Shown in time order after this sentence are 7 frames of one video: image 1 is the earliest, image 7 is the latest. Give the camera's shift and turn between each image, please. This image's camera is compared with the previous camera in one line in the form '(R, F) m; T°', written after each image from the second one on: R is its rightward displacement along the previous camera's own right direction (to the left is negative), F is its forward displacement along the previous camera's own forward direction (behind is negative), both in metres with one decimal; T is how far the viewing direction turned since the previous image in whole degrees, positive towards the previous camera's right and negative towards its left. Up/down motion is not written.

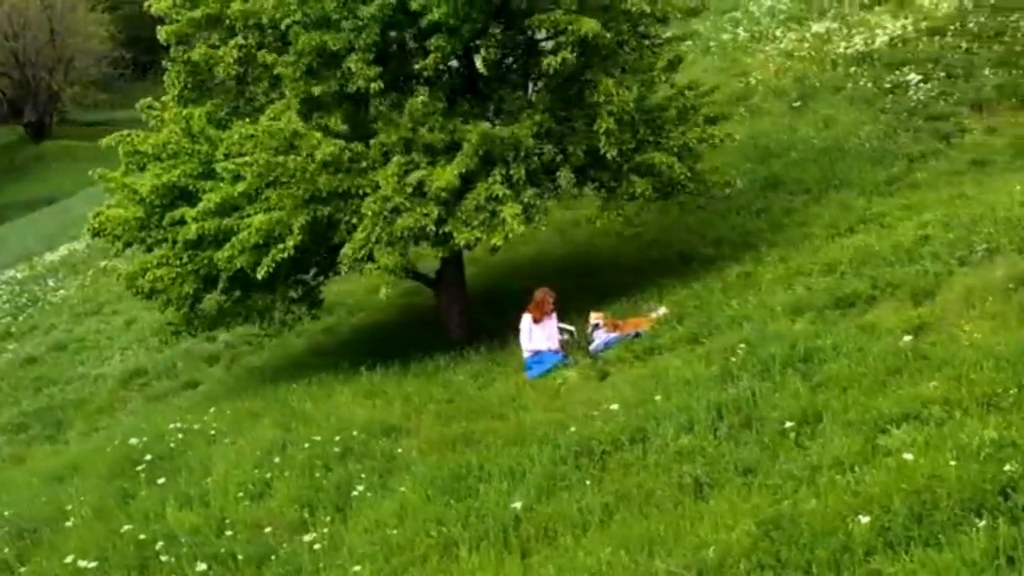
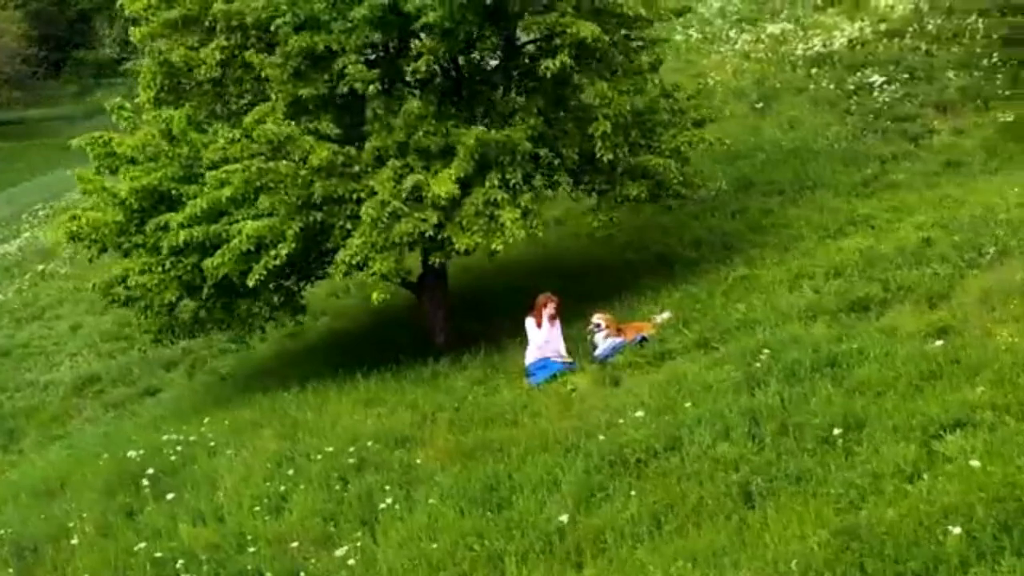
(-0.7, +0.2) m; +3°
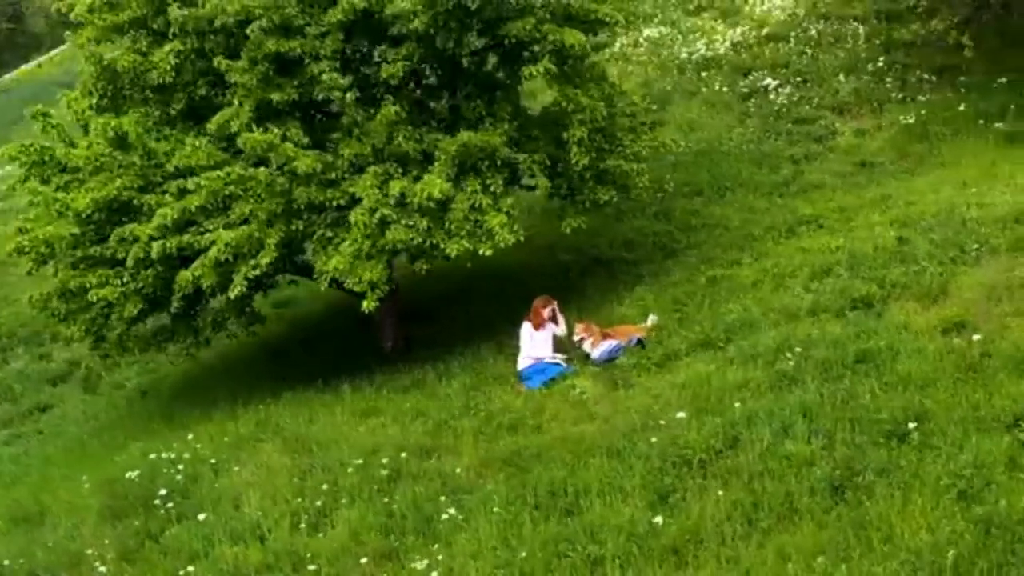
(-1.7, +0.1) m; +8°
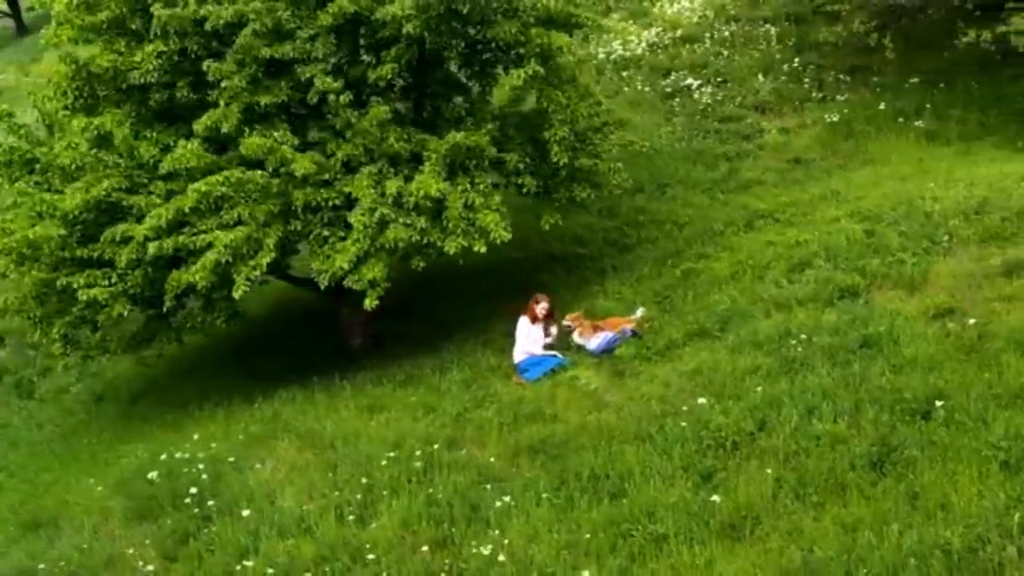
(-1.3, -0.3) m; +6°
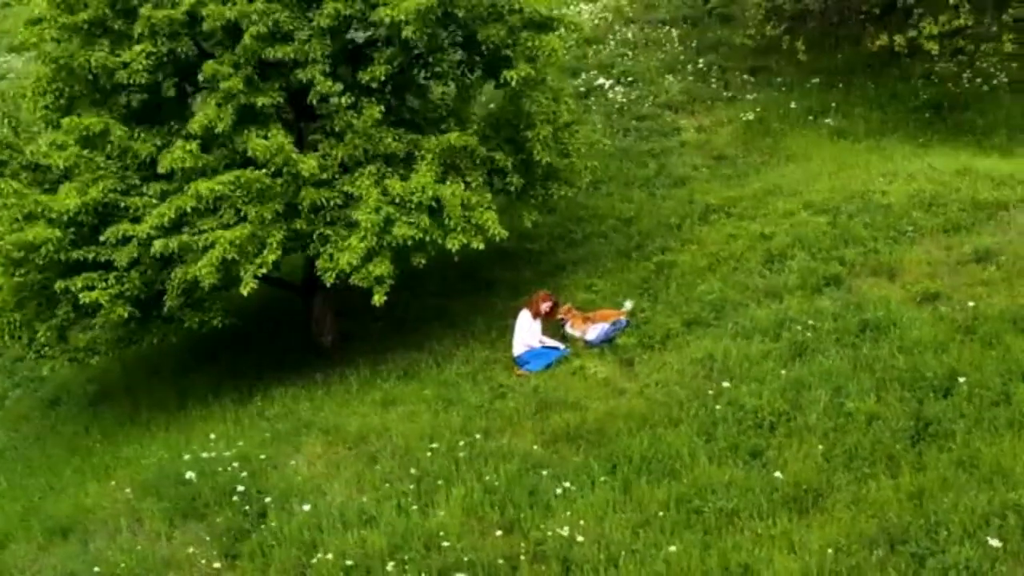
(-1.7, -0.3) m; +8°
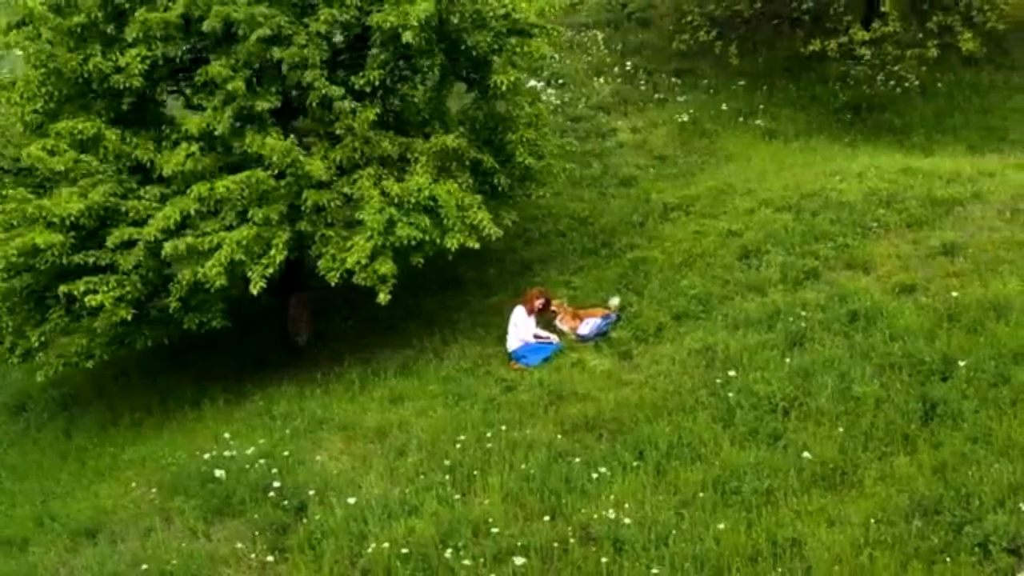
(-1.3, -0.3) m; +6°
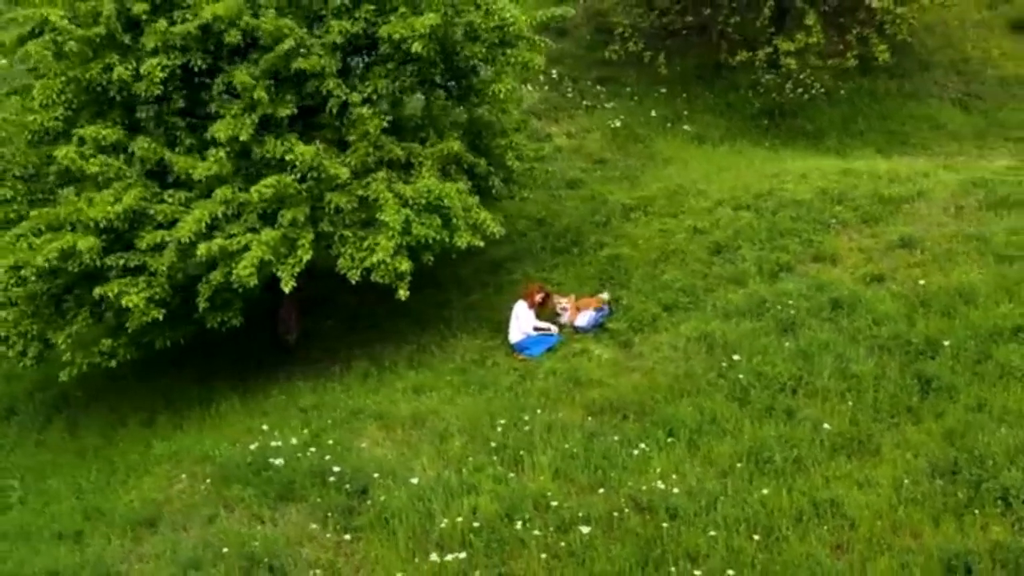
(-1.7, -0.8) m; +7°
